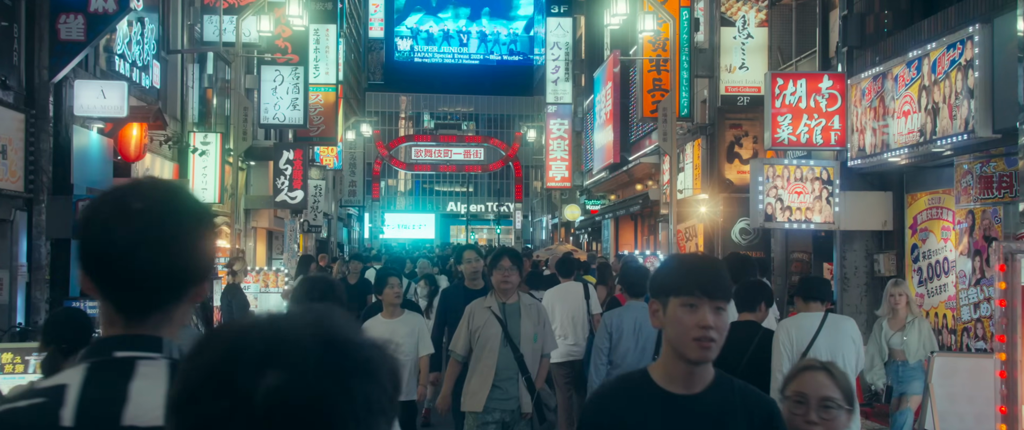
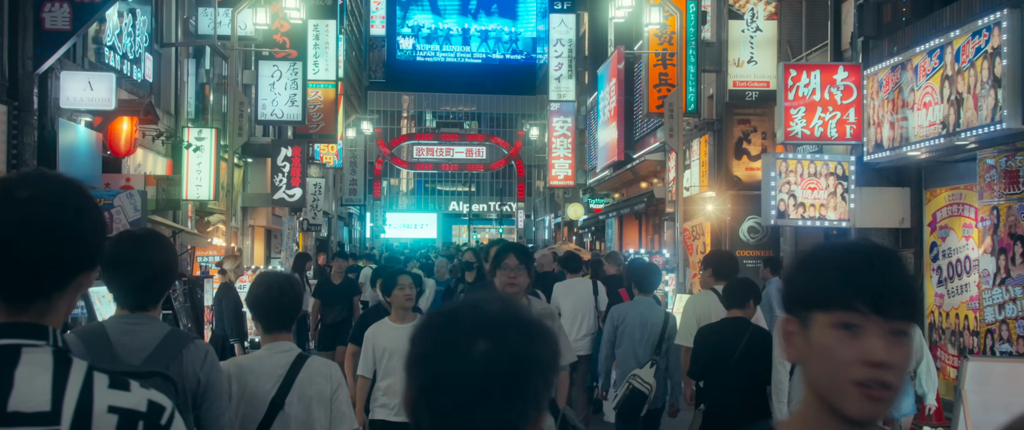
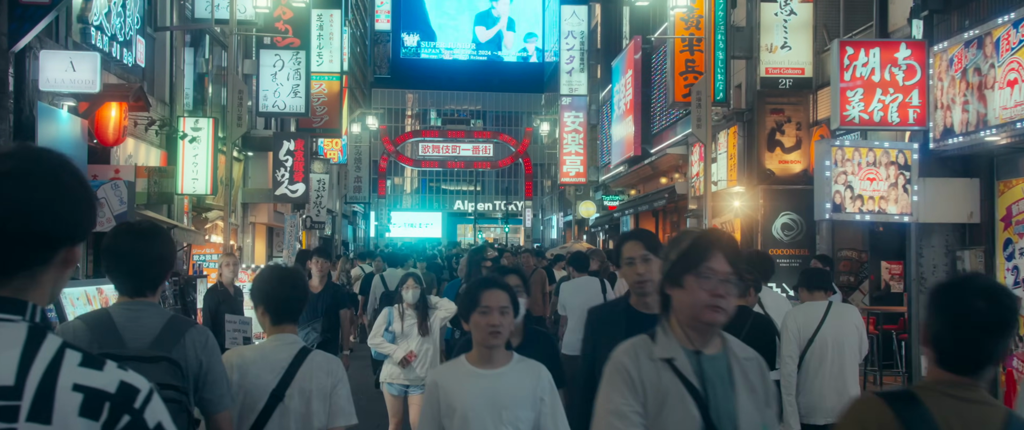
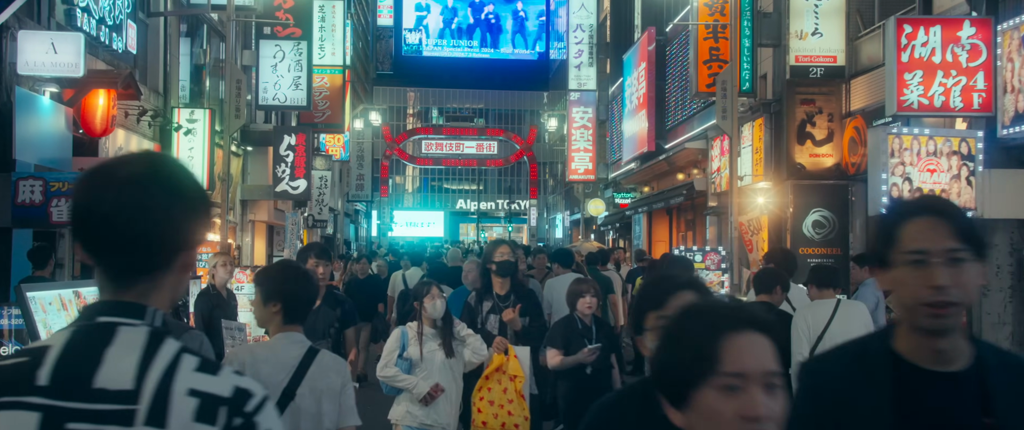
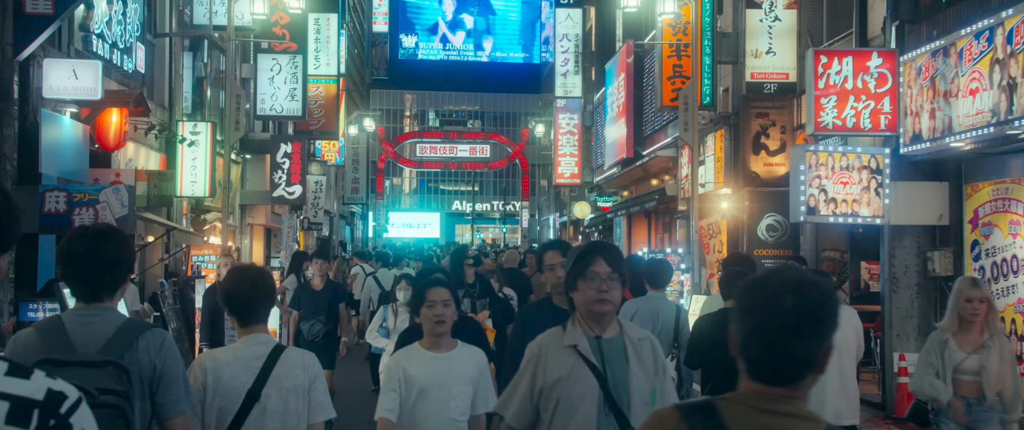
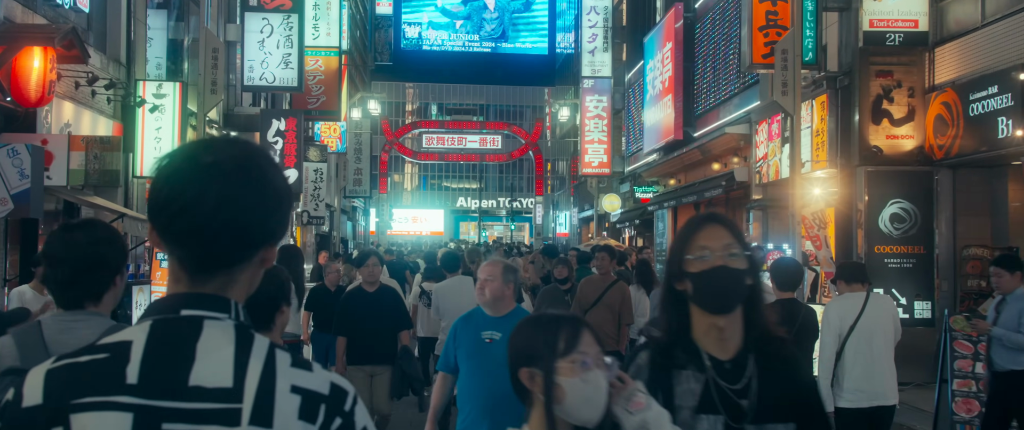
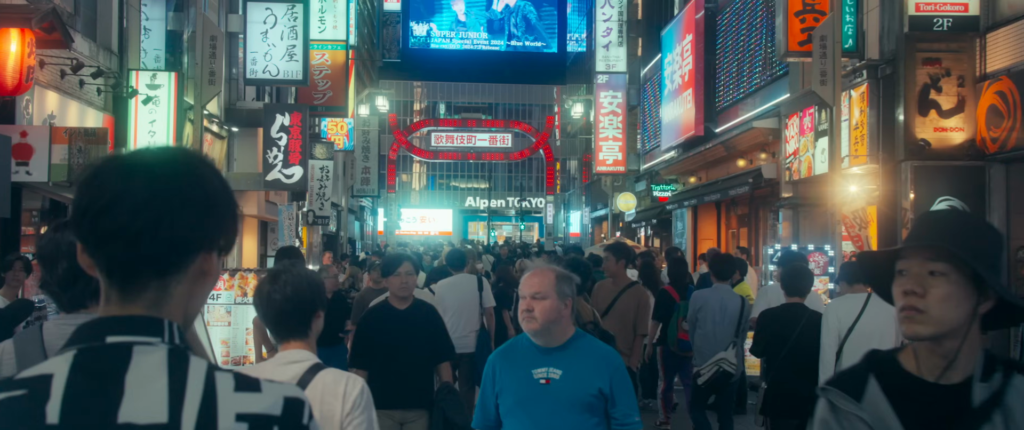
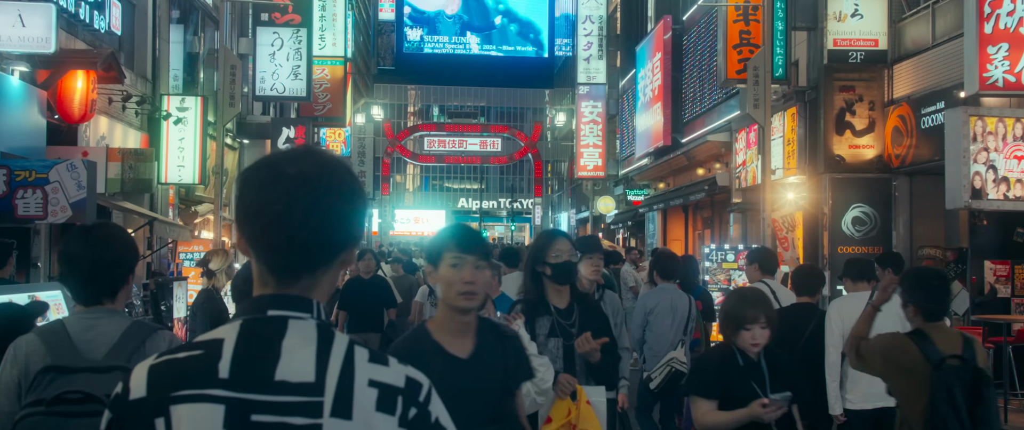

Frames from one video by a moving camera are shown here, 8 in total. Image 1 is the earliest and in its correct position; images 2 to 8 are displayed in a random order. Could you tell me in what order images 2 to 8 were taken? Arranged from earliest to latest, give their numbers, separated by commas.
2, 5, 3, 4, 8, 6, 7
